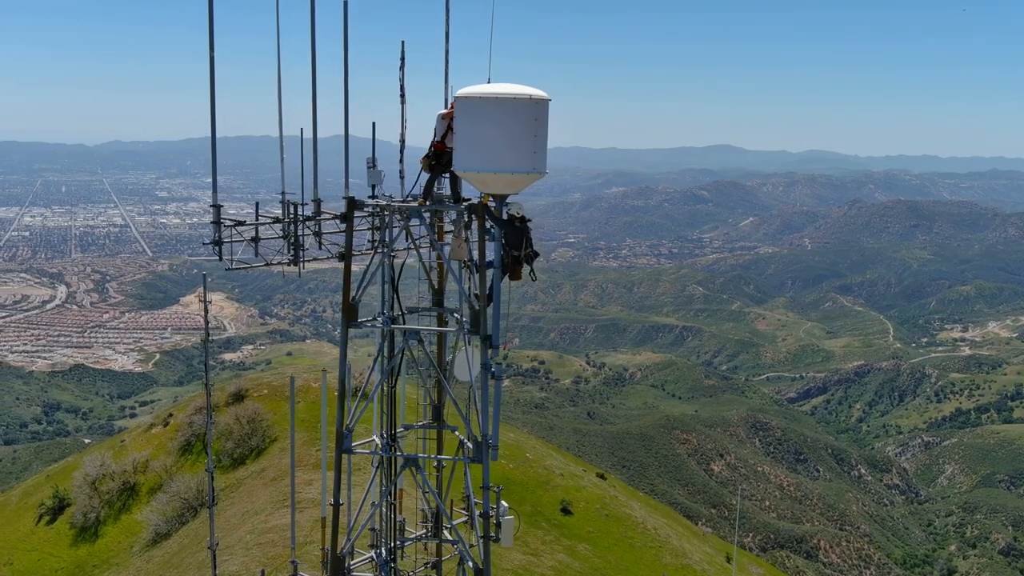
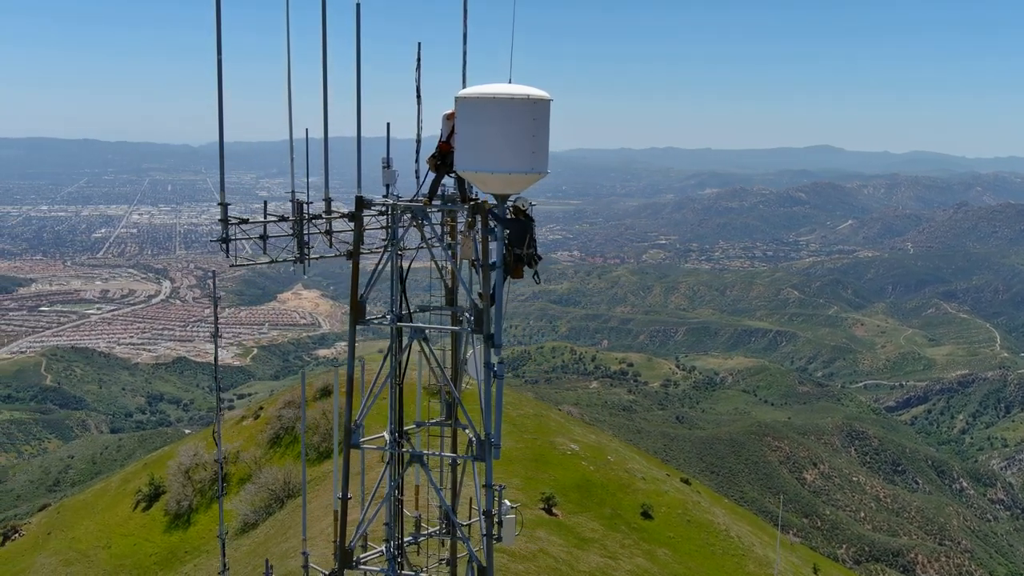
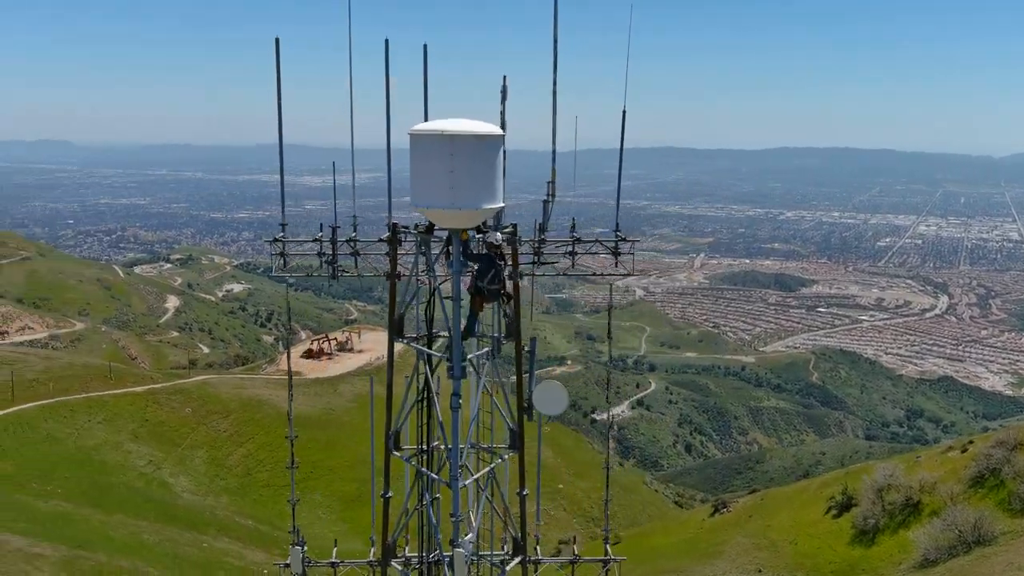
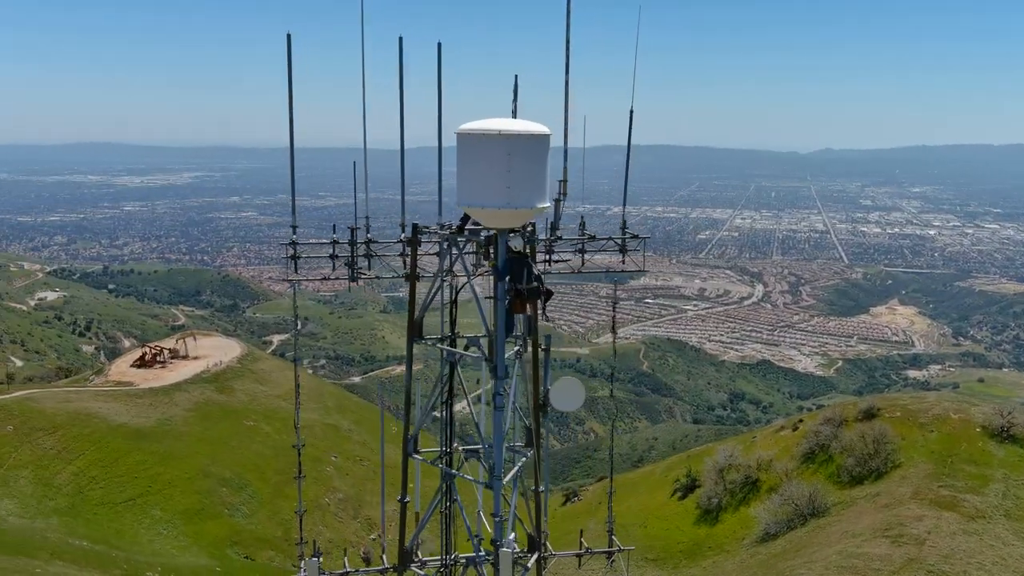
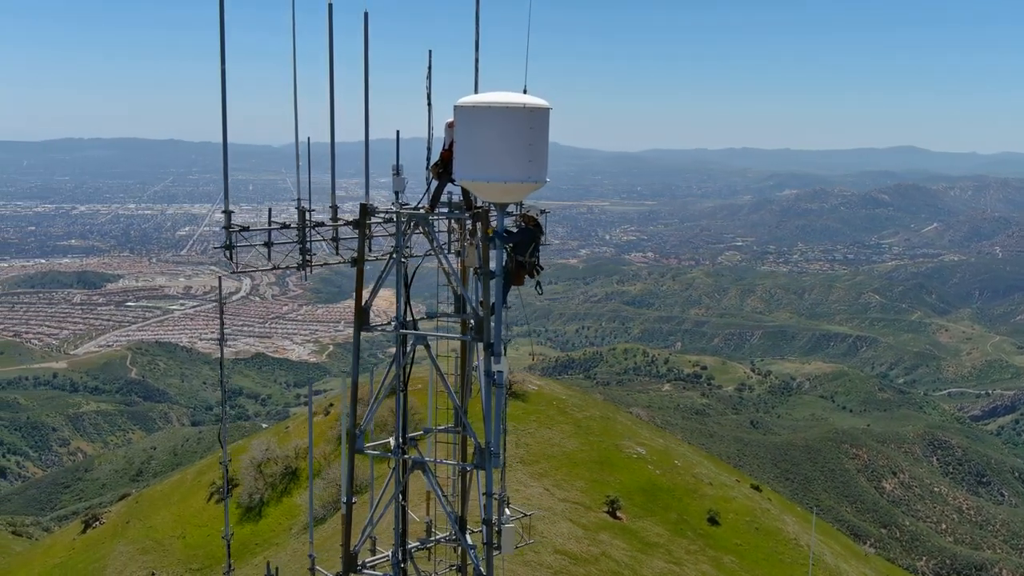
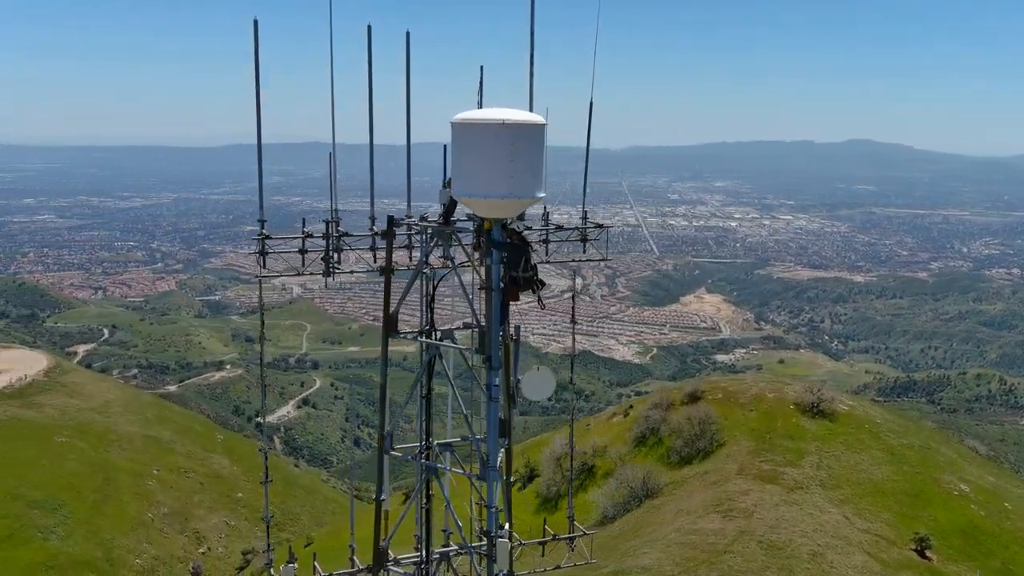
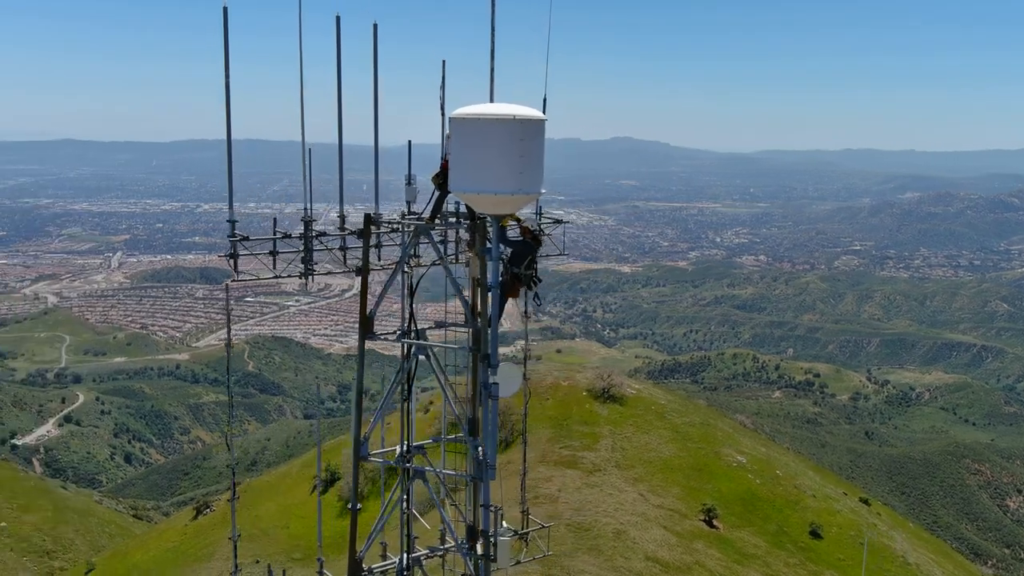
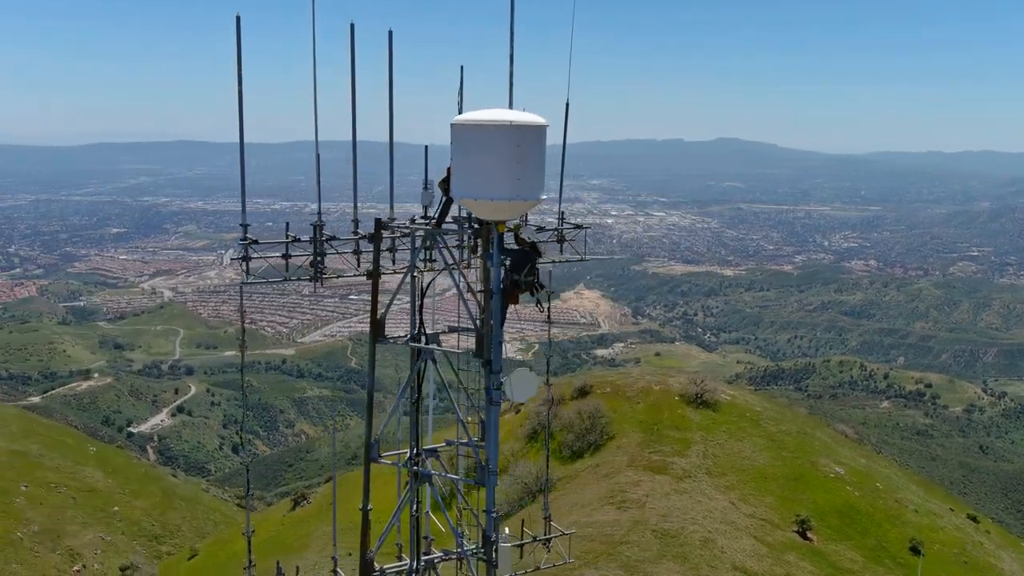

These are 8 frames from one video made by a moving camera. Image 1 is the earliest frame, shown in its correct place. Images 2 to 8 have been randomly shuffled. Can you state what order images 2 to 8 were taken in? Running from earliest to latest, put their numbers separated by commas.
2, 5, 7, 8, 6, 4, 3
